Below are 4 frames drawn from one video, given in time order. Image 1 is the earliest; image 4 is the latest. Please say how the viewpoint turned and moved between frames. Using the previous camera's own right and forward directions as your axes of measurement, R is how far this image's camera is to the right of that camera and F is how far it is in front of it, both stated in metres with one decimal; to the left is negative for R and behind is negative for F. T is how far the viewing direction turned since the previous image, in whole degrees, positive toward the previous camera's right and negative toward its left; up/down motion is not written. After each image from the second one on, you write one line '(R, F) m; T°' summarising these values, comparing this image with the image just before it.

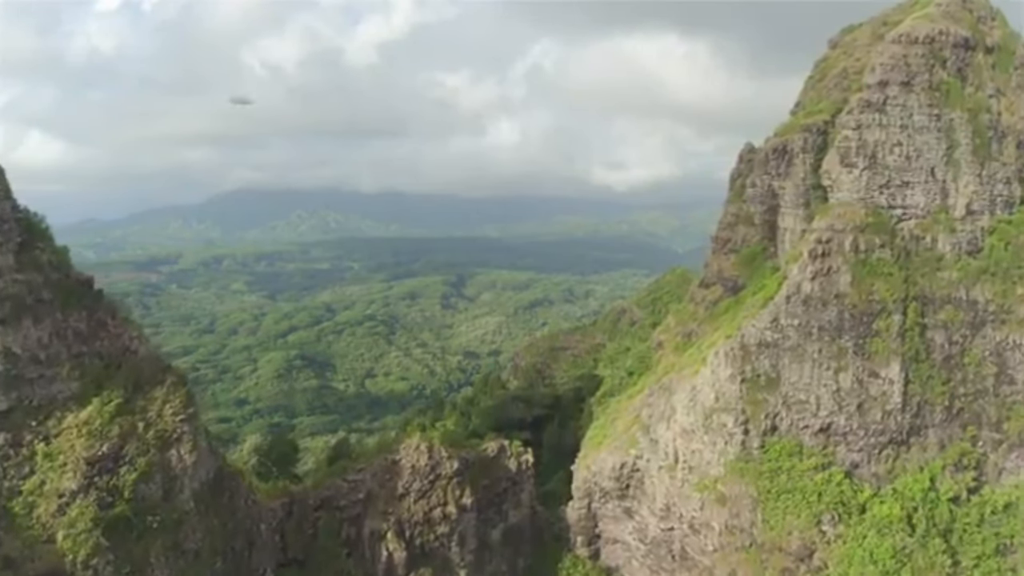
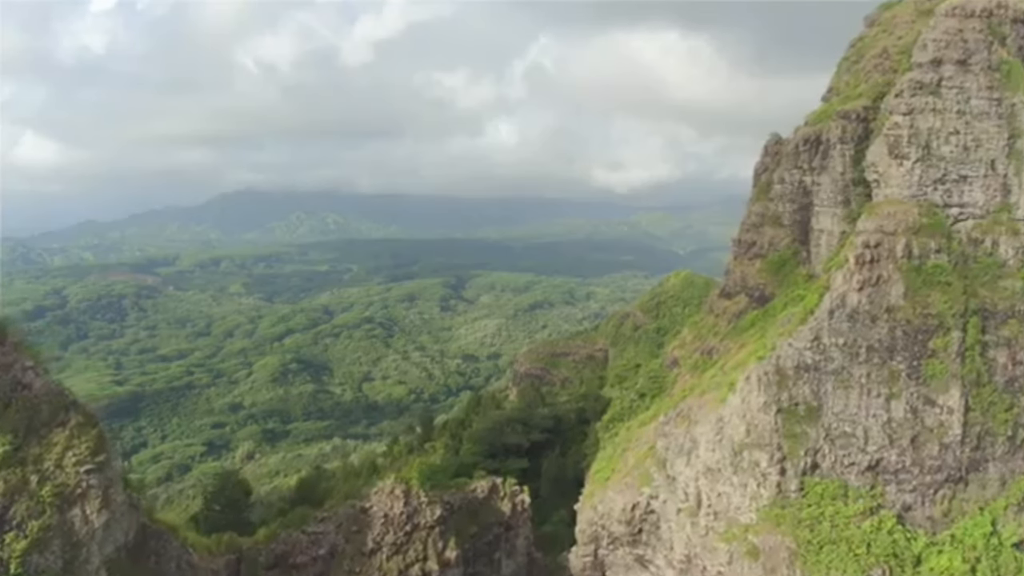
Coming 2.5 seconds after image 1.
(+0.3, +6.4) m; 0°
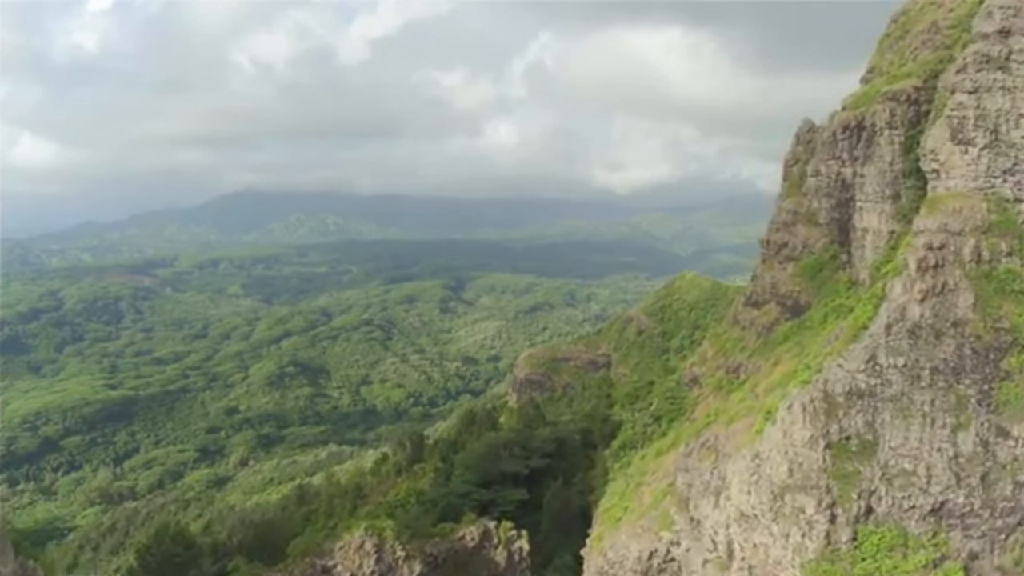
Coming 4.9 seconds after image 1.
(+0.2, +5.8) m; 0°
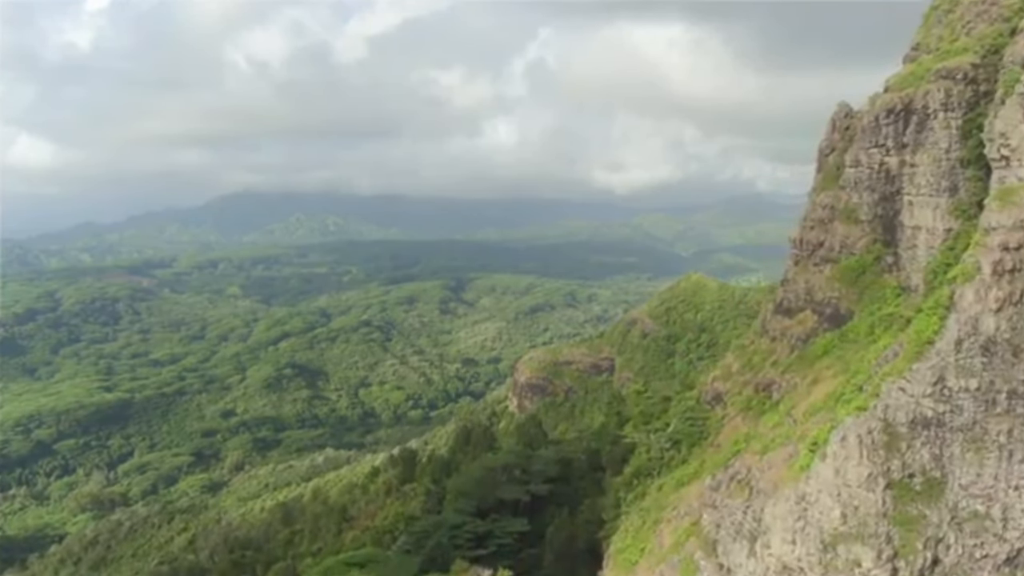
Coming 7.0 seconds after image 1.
(+0.1, +4.8) m; 0°
